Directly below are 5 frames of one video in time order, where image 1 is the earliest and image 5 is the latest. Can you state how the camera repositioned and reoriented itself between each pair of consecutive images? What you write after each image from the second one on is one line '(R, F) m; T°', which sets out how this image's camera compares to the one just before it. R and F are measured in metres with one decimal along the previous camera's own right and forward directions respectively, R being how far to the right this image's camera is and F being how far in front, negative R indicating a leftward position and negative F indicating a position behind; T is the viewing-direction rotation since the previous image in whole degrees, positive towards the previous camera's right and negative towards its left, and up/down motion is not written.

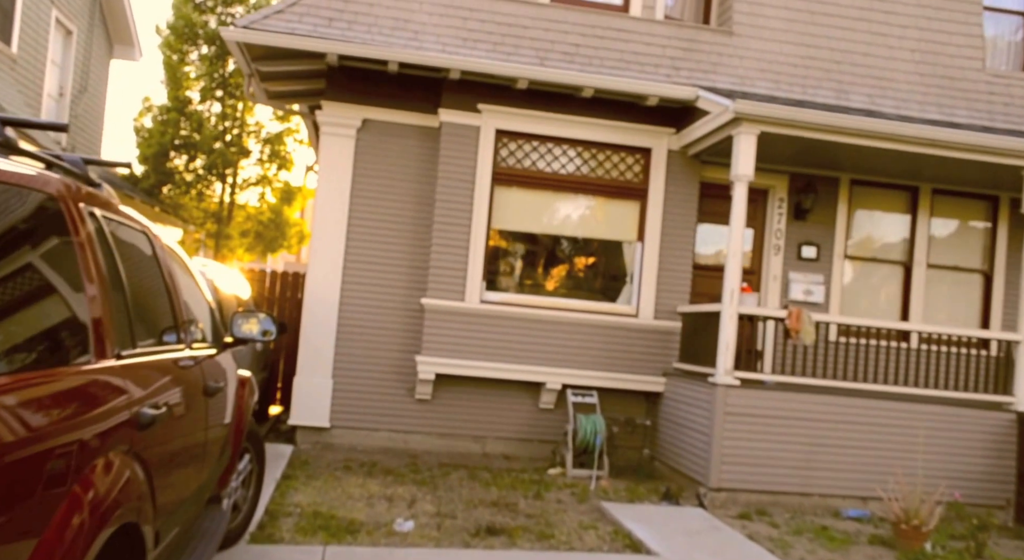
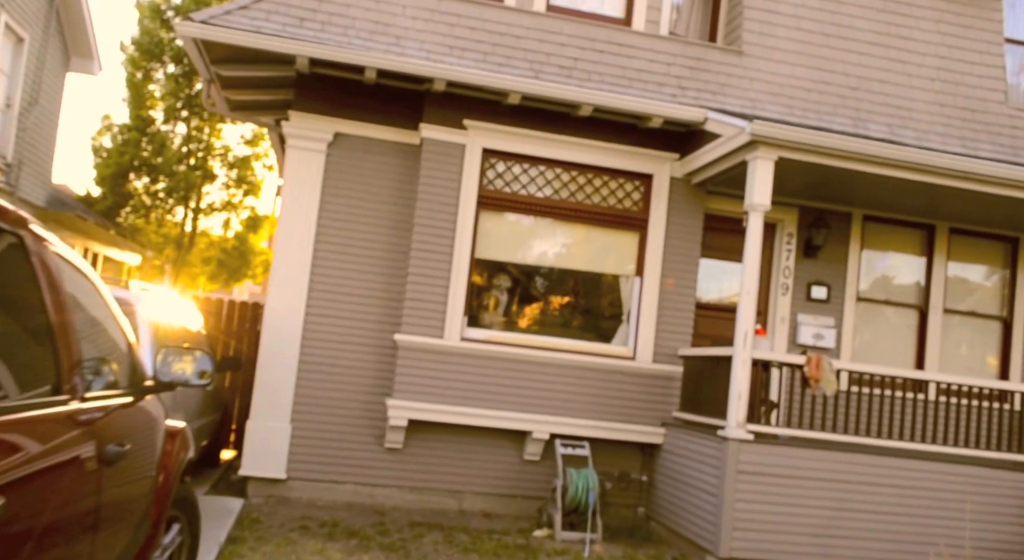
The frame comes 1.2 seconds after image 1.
(-0.2, +1.0) m; +2°
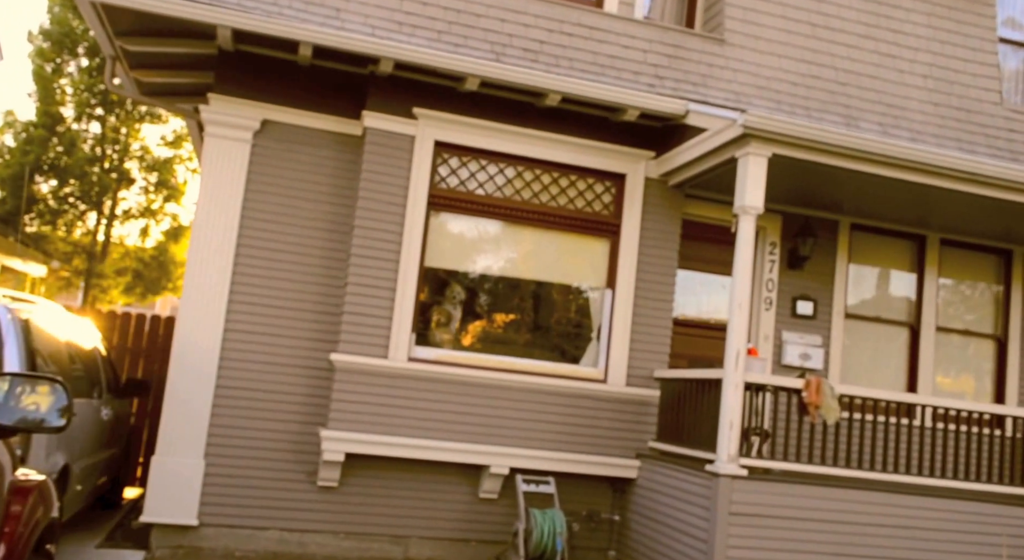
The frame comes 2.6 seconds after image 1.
(-0.1, +1.1) m; +4°
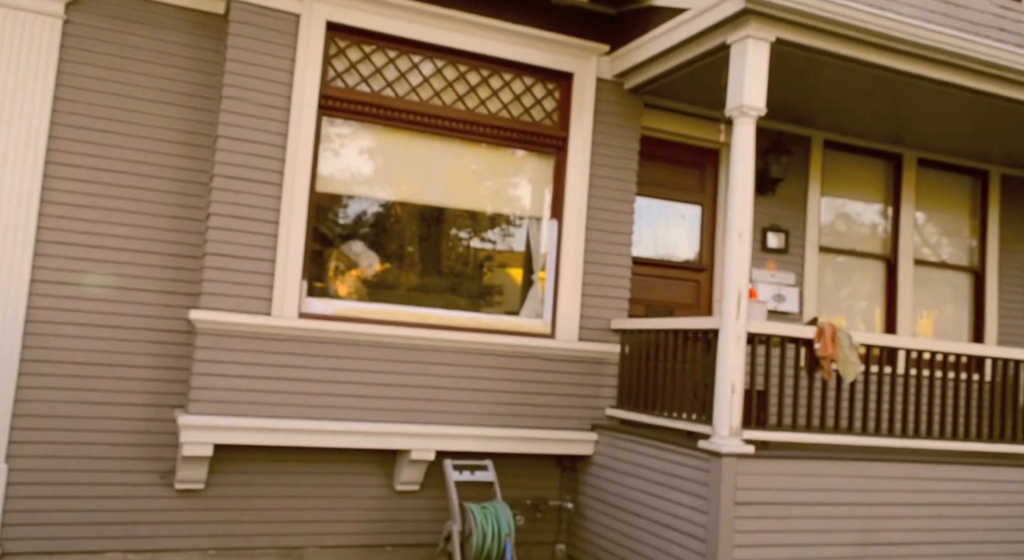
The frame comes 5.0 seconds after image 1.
(-0.3, +1.7) m; +8°
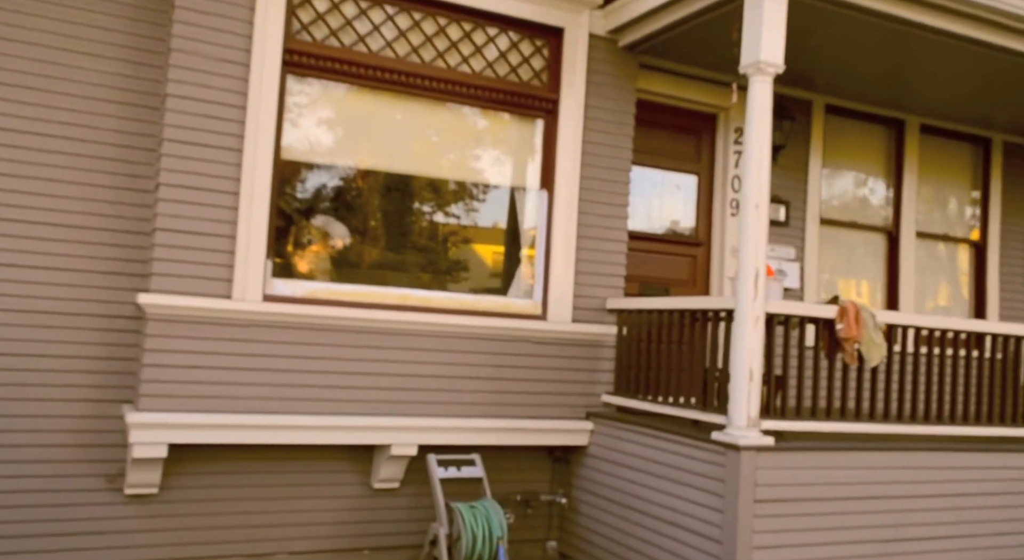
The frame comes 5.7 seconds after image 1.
(-0.2, +0.5) m; +3°
